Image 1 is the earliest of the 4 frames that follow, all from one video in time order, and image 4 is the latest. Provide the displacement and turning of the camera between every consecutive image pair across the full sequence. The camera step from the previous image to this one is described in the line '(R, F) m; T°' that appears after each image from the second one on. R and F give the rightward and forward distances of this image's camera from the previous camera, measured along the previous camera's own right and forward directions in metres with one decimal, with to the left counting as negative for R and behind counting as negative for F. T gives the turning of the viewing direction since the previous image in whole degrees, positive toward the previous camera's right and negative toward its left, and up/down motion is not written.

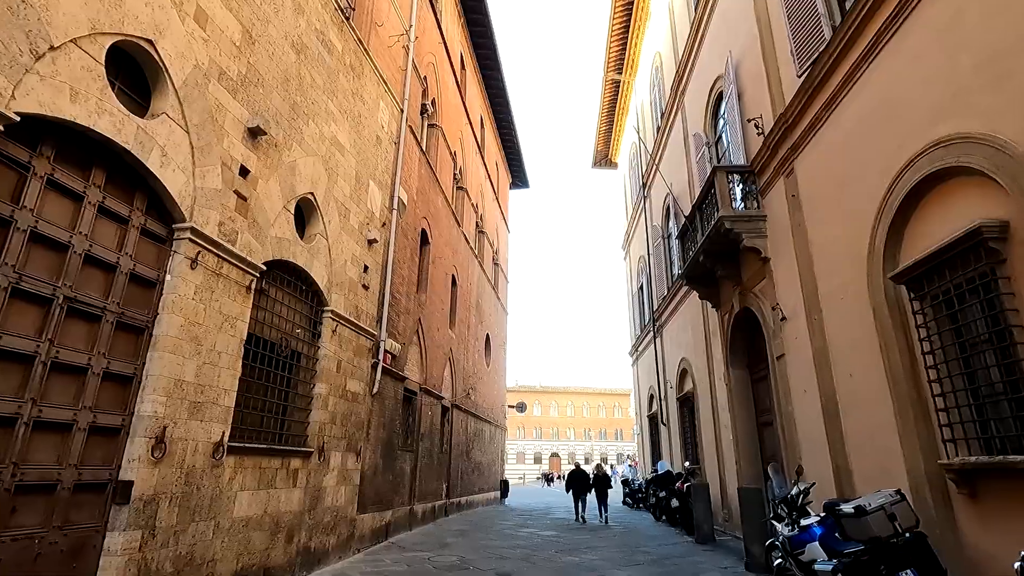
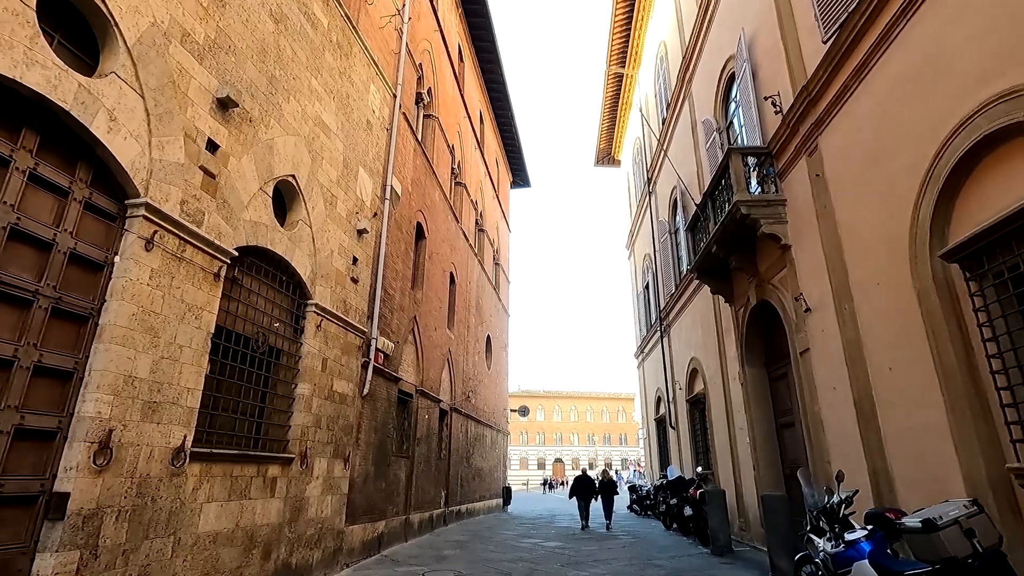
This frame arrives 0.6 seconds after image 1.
(0.0, +0.5) m; 0°
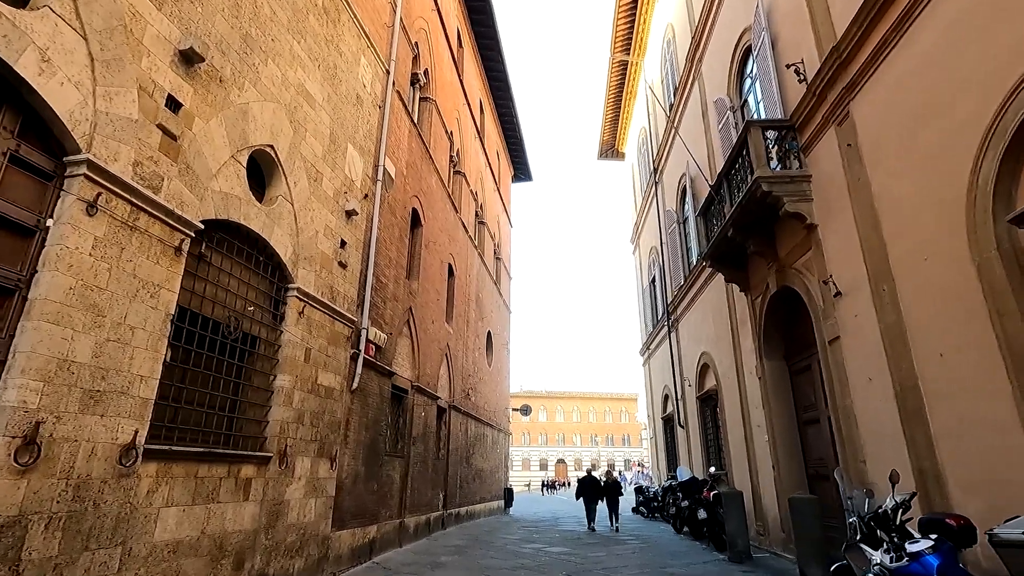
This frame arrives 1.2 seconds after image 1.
(0.0, +0.5) m; 0°
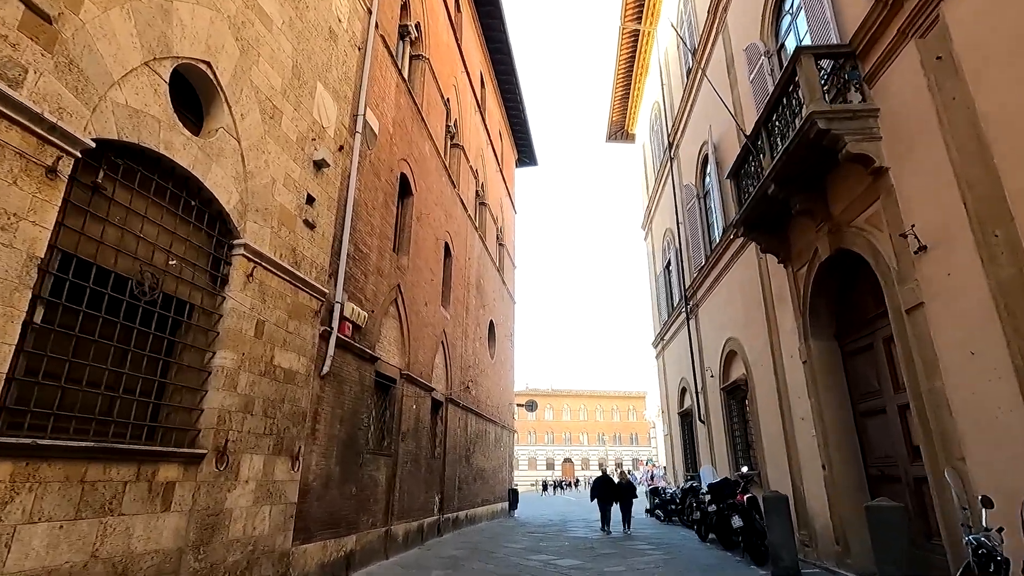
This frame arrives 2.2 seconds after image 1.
(0.0, +1.0) m; -1°
